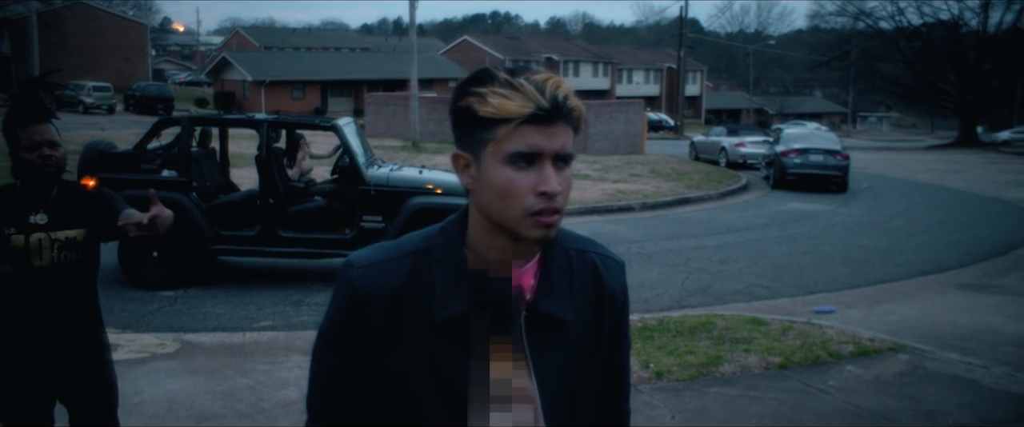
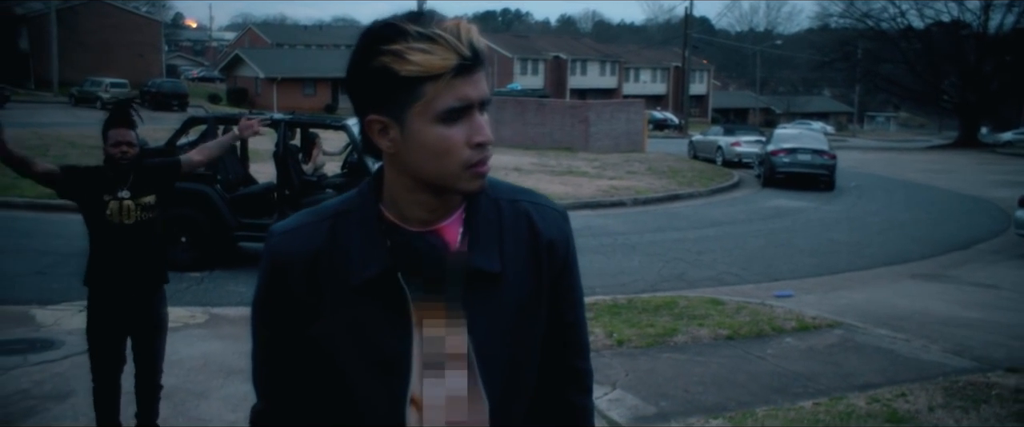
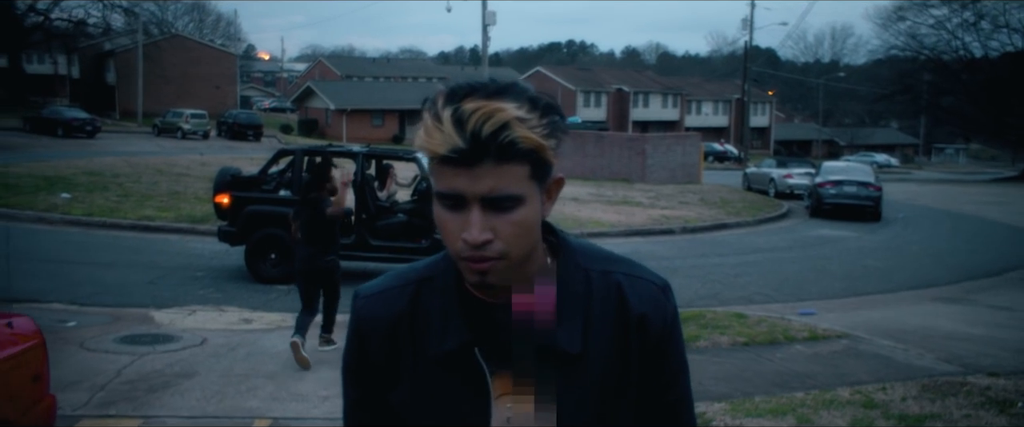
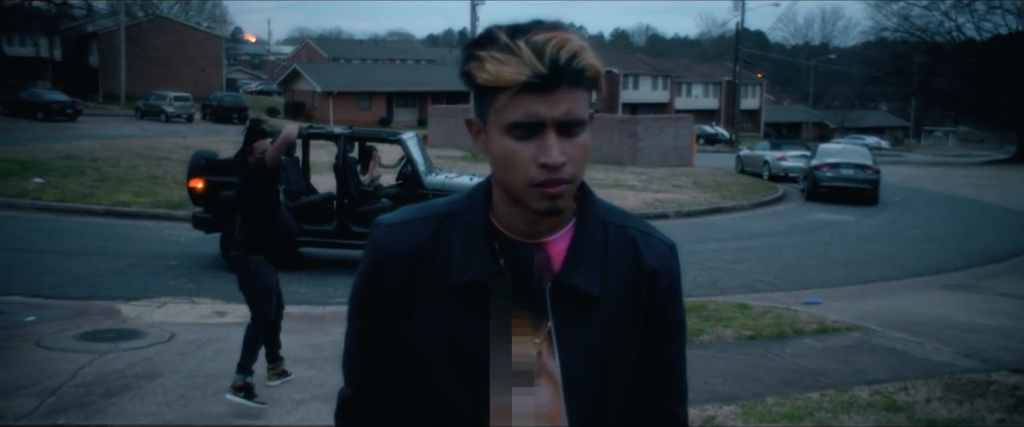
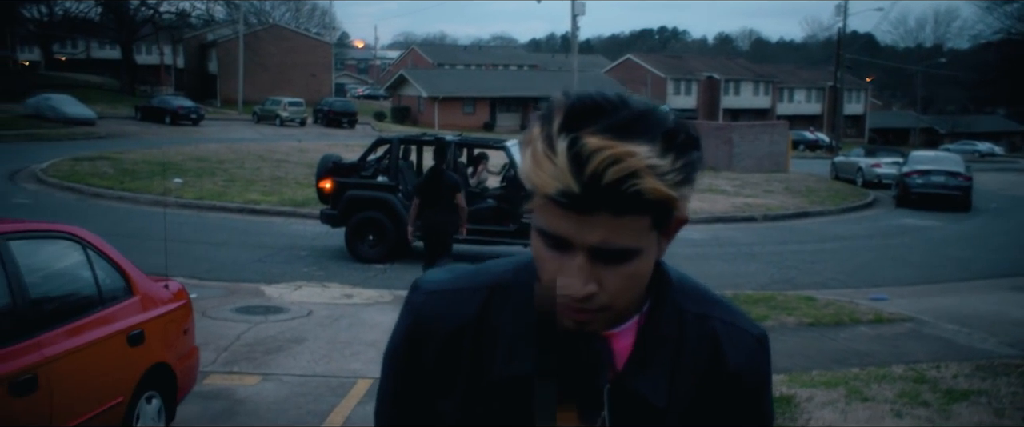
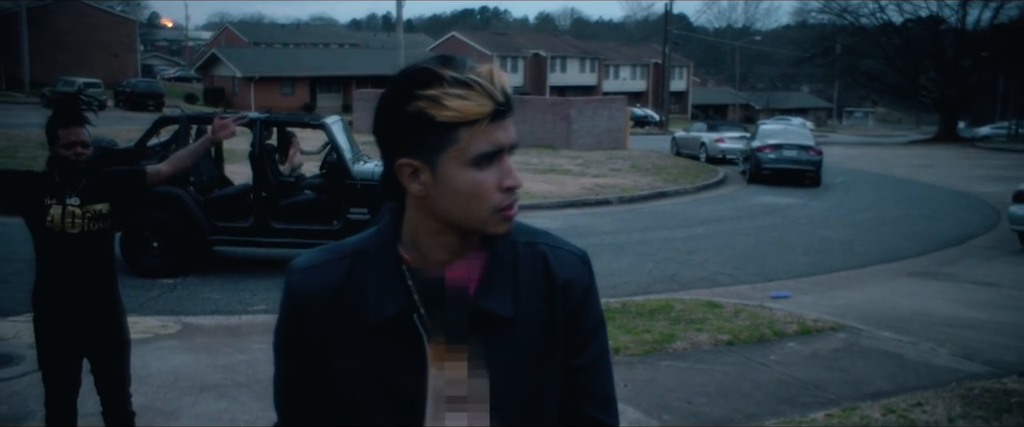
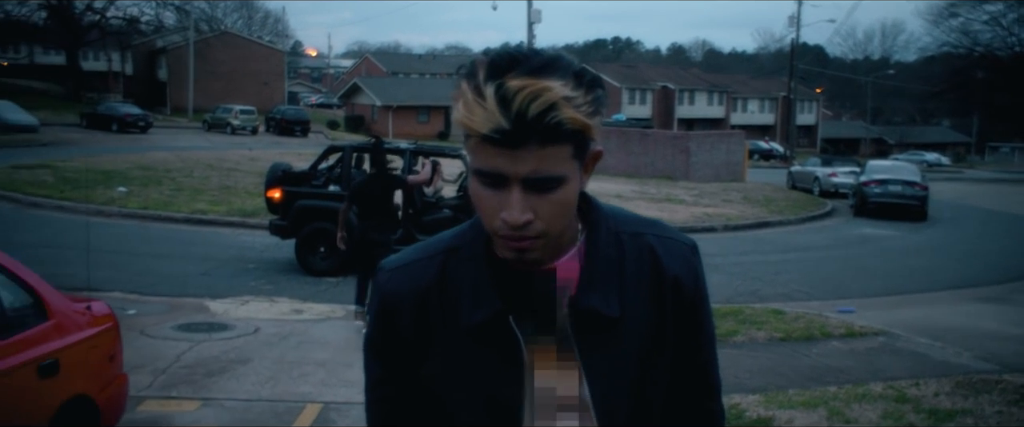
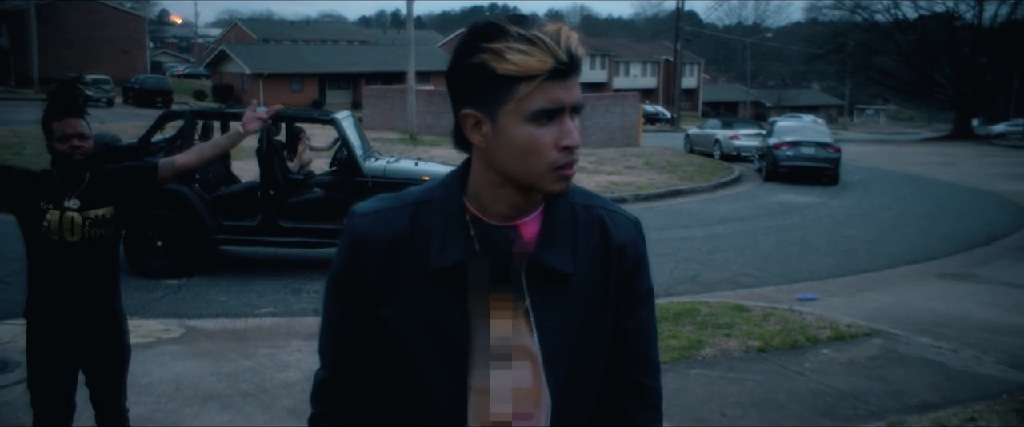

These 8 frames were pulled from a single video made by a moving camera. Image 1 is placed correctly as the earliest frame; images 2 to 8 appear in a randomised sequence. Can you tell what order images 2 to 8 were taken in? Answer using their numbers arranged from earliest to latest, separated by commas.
8, 6, 2, 4, 3, 7, 5
